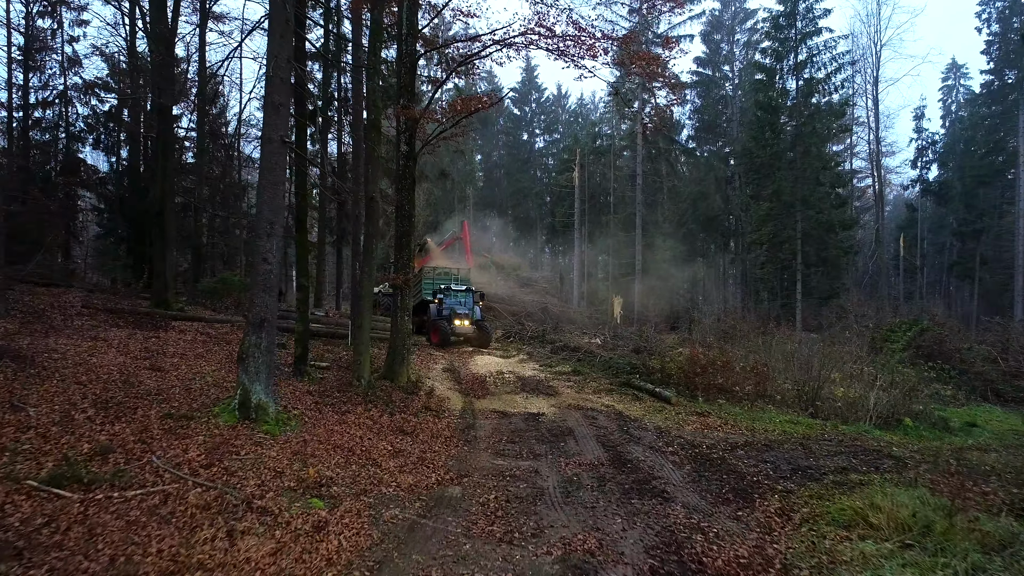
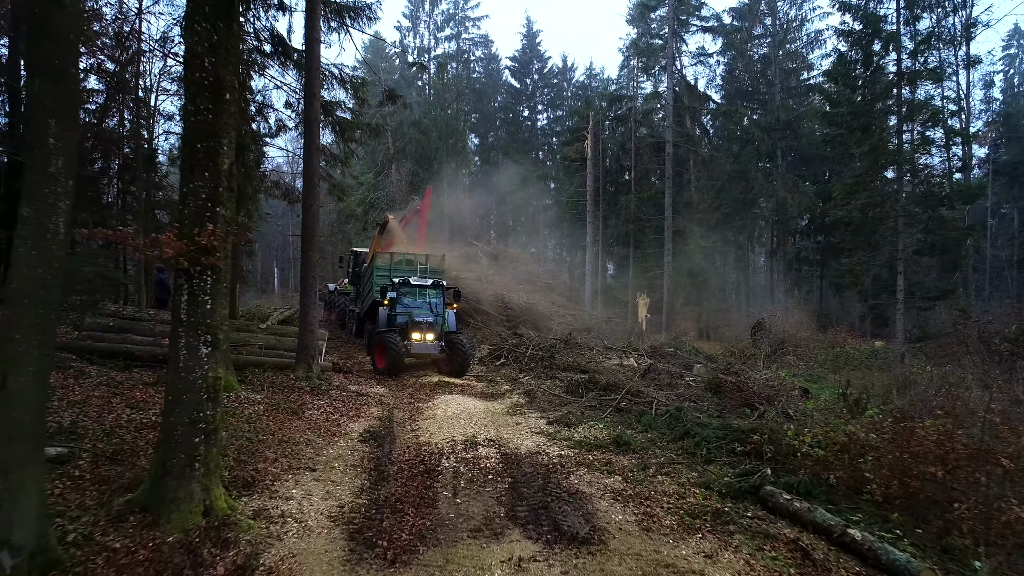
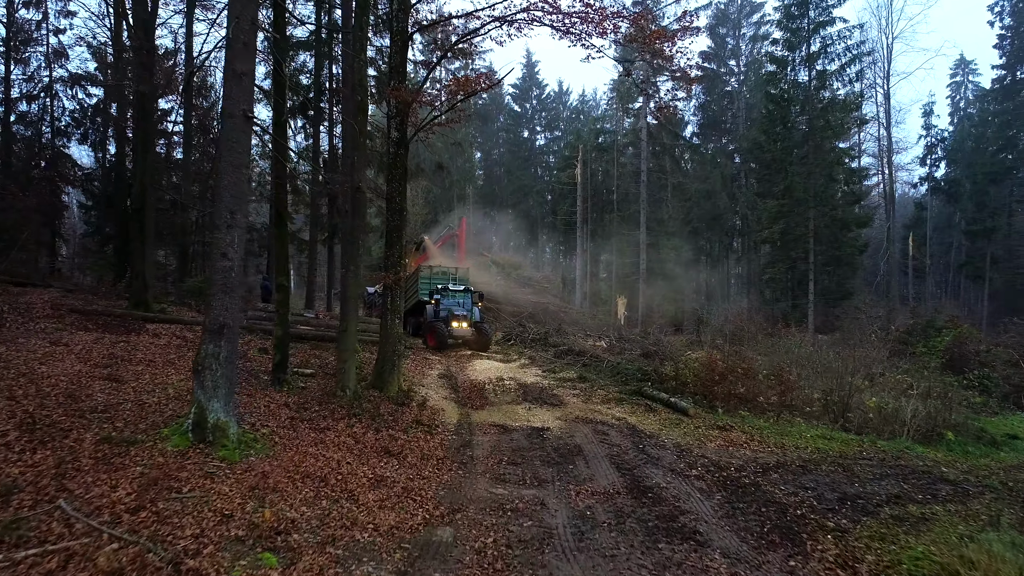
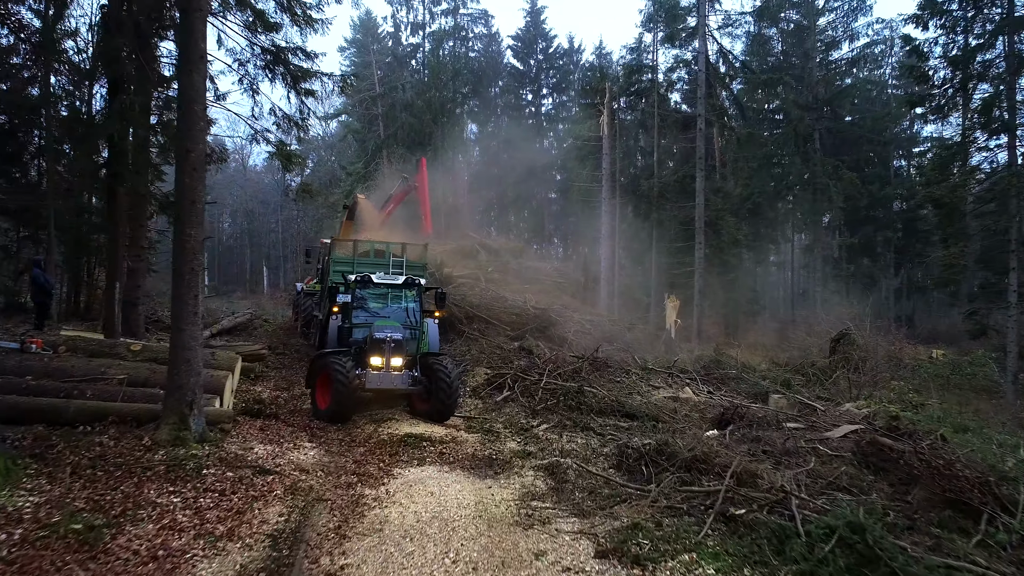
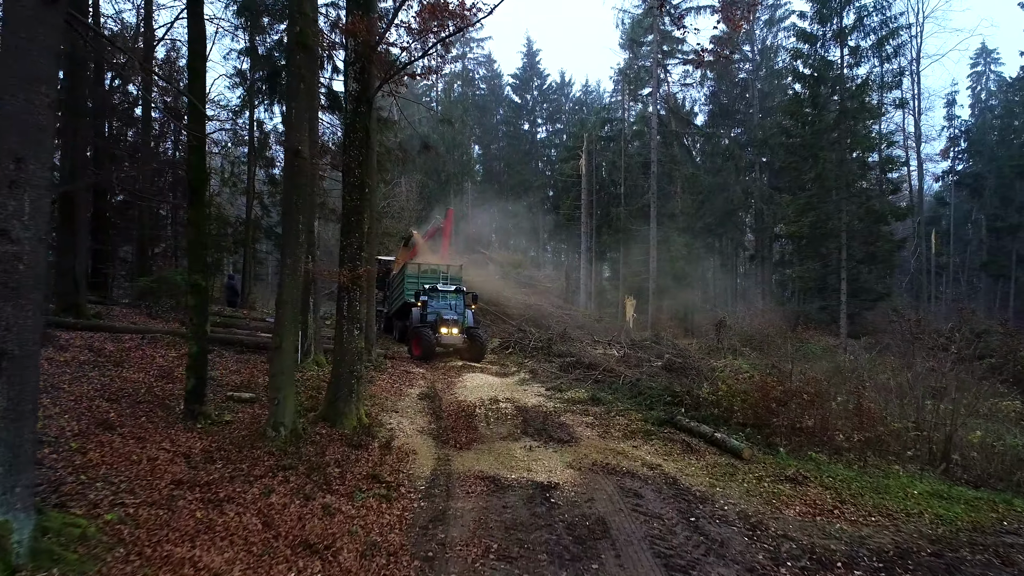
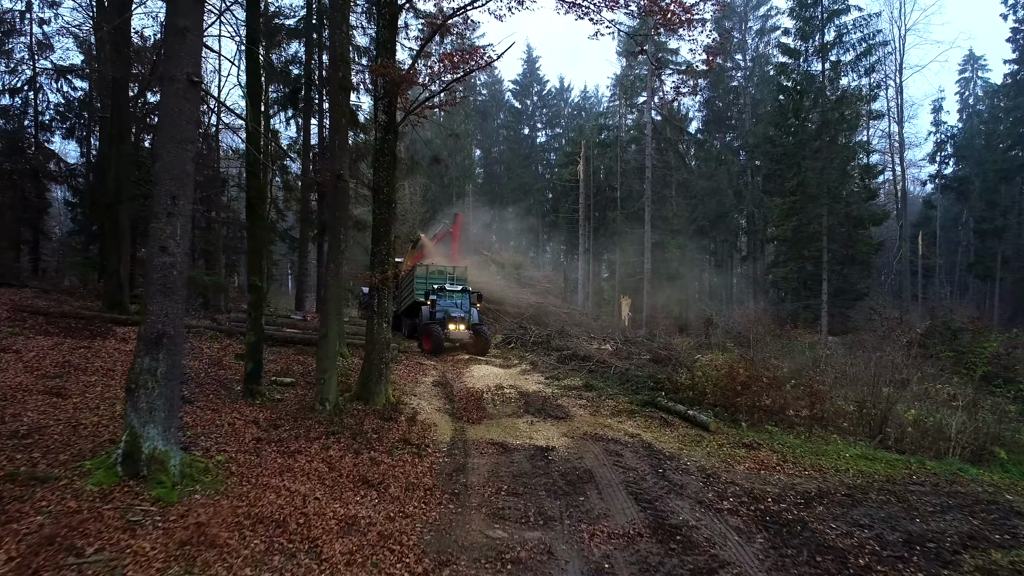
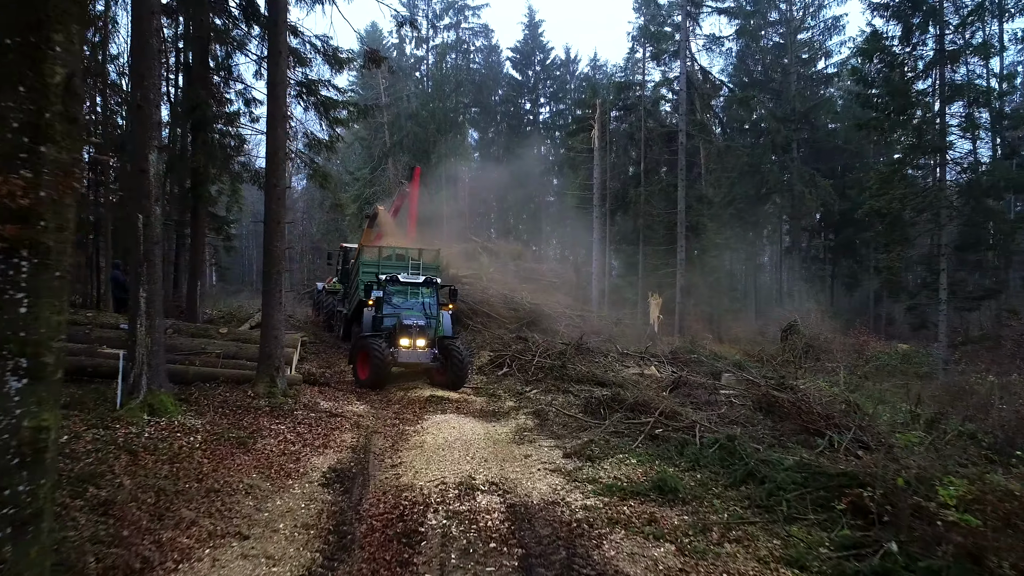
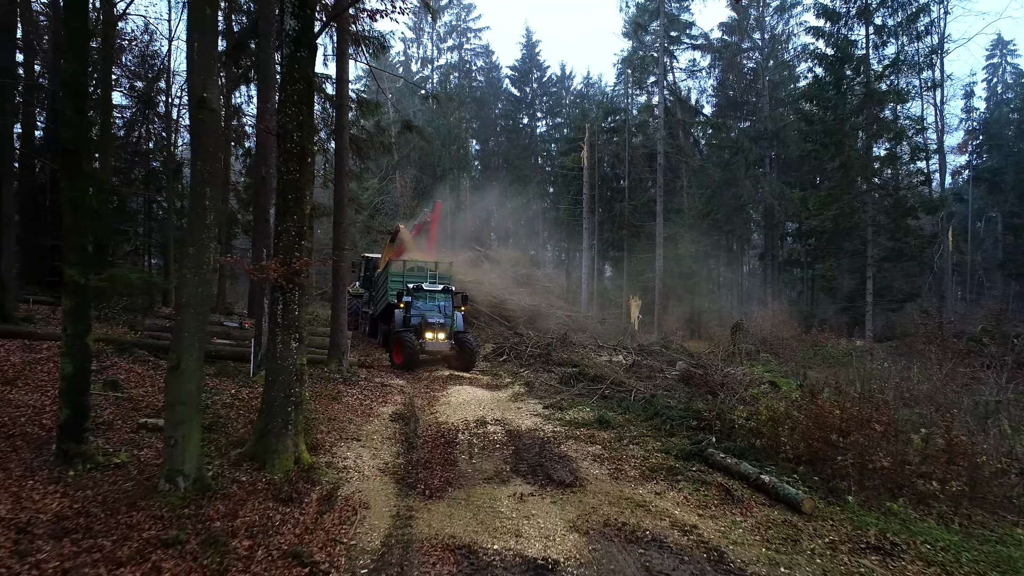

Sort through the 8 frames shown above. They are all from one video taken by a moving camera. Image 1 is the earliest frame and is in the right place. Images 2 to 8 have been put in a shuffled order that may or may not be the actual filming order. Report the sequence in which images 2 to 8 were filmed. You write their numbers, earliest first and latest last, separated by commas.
3, 6, 5, 8, 2, 7, 4
